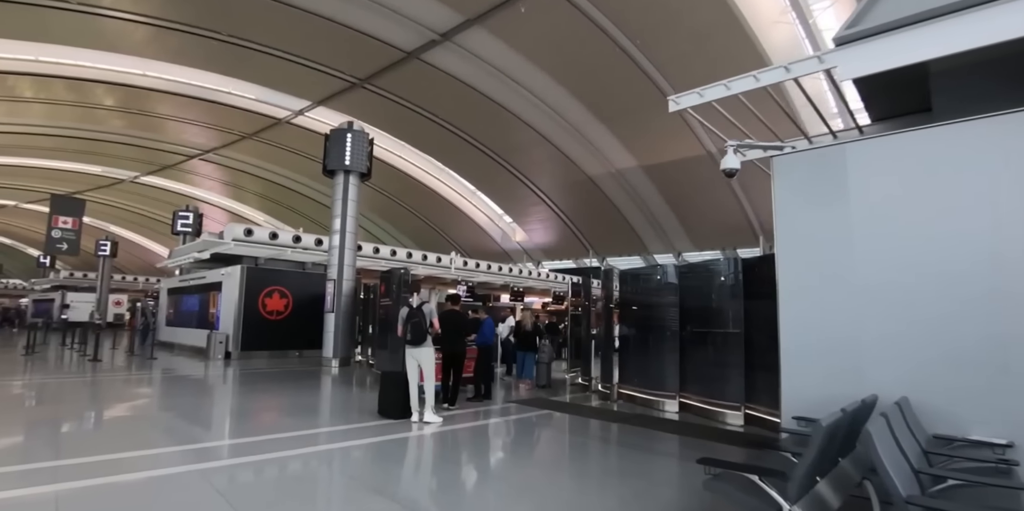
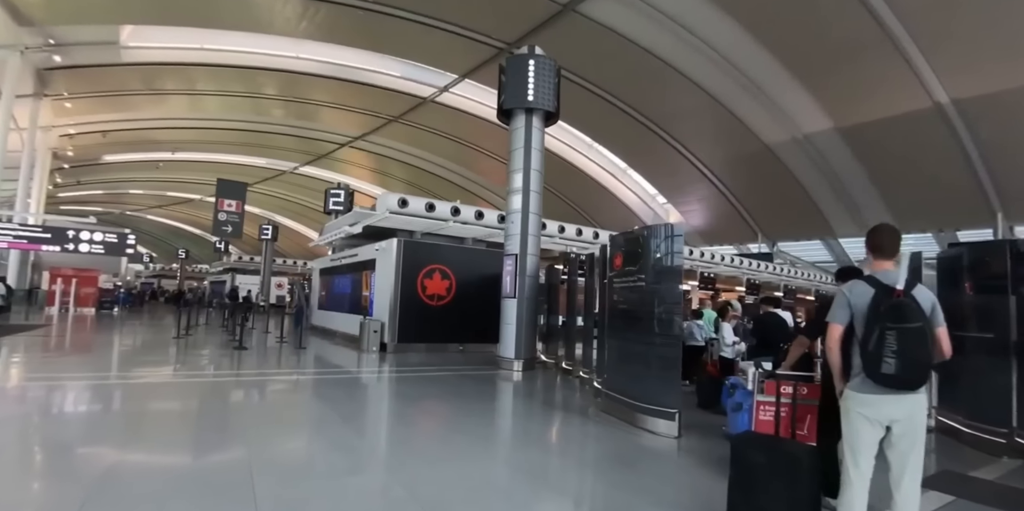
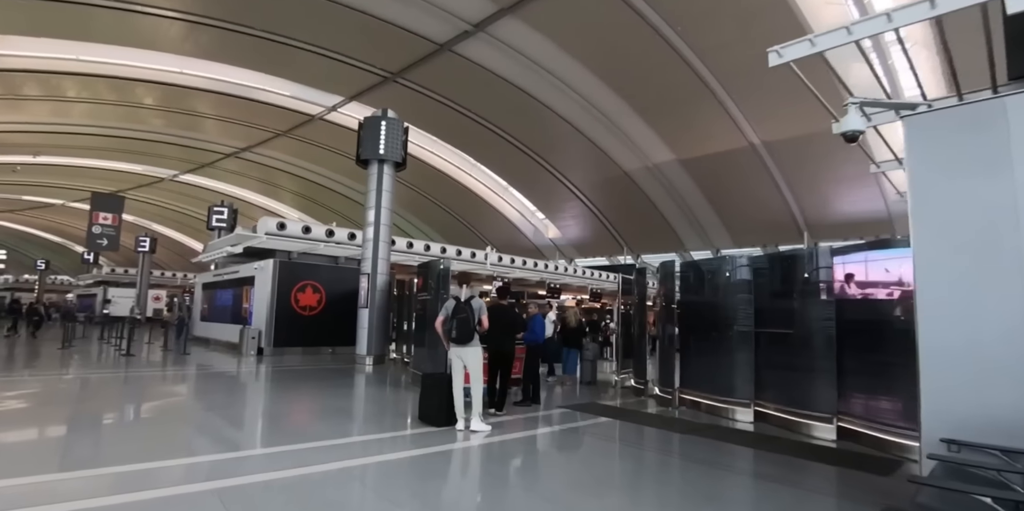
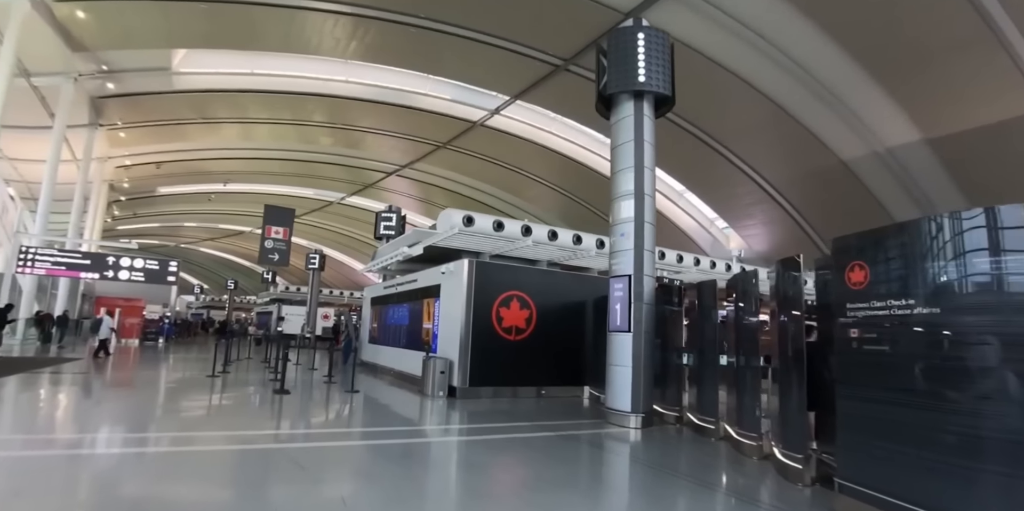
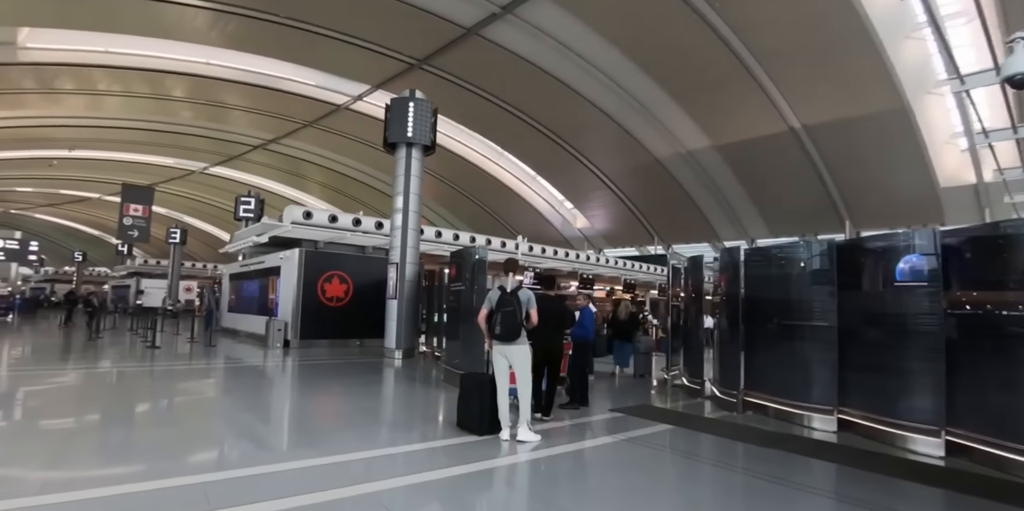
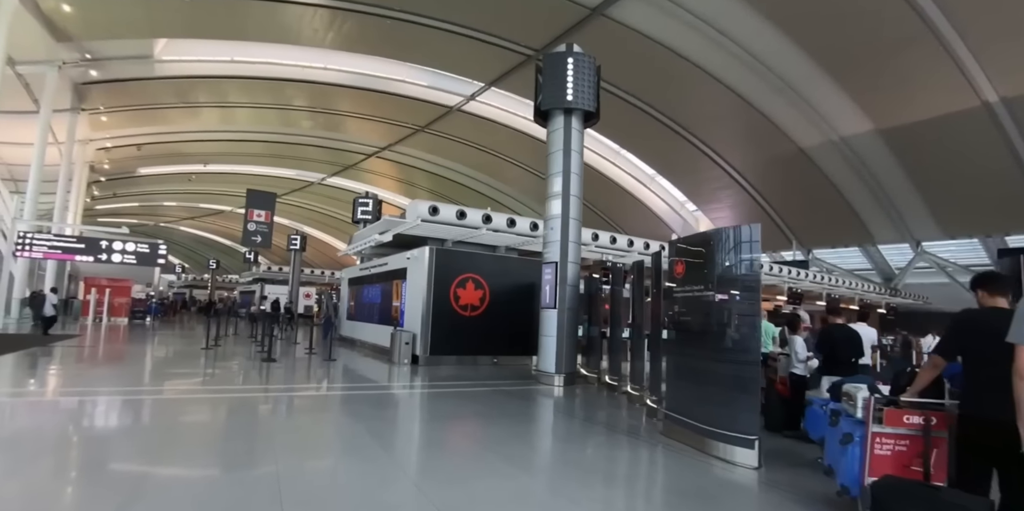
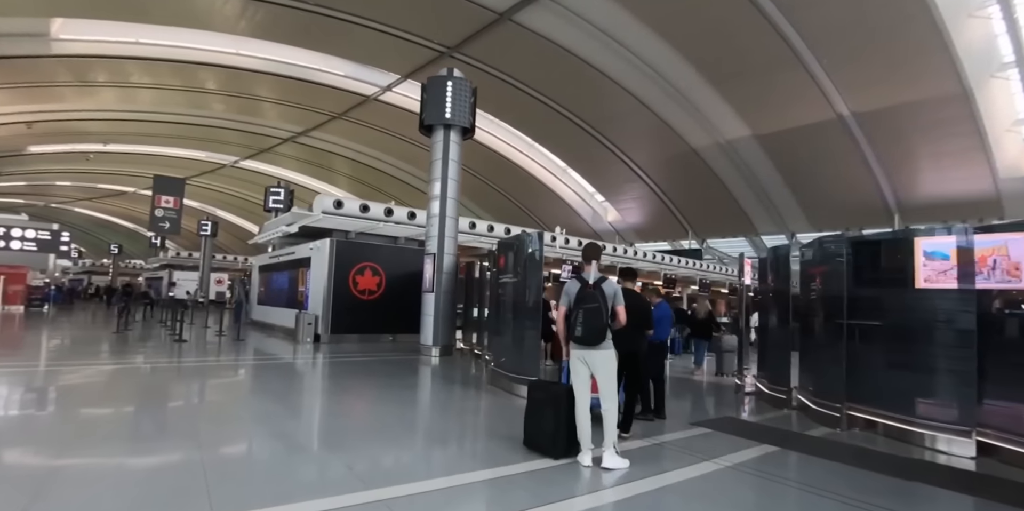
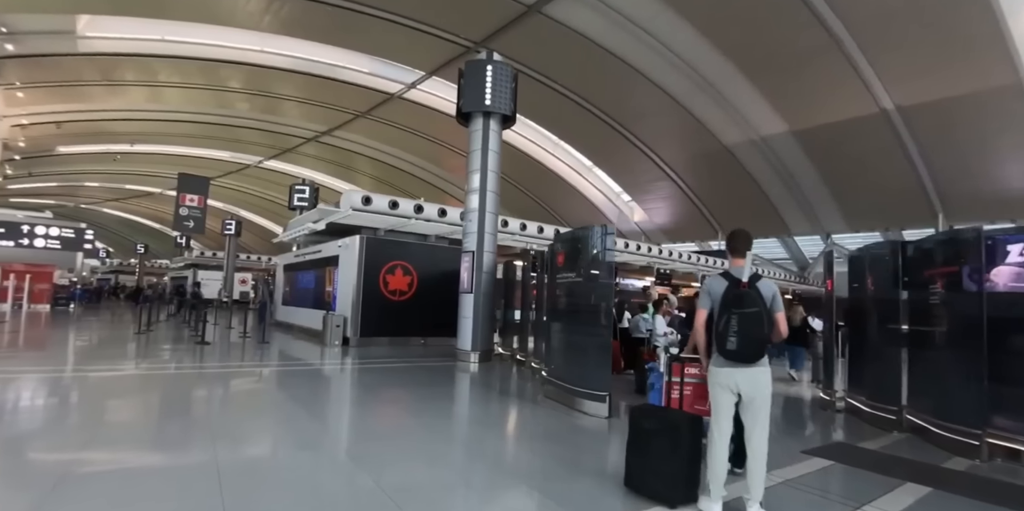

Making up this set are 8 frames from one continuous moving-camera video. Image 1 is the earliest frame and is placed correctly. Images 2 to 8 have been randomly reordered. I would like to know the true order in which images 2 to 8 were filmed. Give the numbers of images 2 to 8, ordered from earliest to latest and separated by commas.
3, 5, 7, 8, 2, 6, 4
